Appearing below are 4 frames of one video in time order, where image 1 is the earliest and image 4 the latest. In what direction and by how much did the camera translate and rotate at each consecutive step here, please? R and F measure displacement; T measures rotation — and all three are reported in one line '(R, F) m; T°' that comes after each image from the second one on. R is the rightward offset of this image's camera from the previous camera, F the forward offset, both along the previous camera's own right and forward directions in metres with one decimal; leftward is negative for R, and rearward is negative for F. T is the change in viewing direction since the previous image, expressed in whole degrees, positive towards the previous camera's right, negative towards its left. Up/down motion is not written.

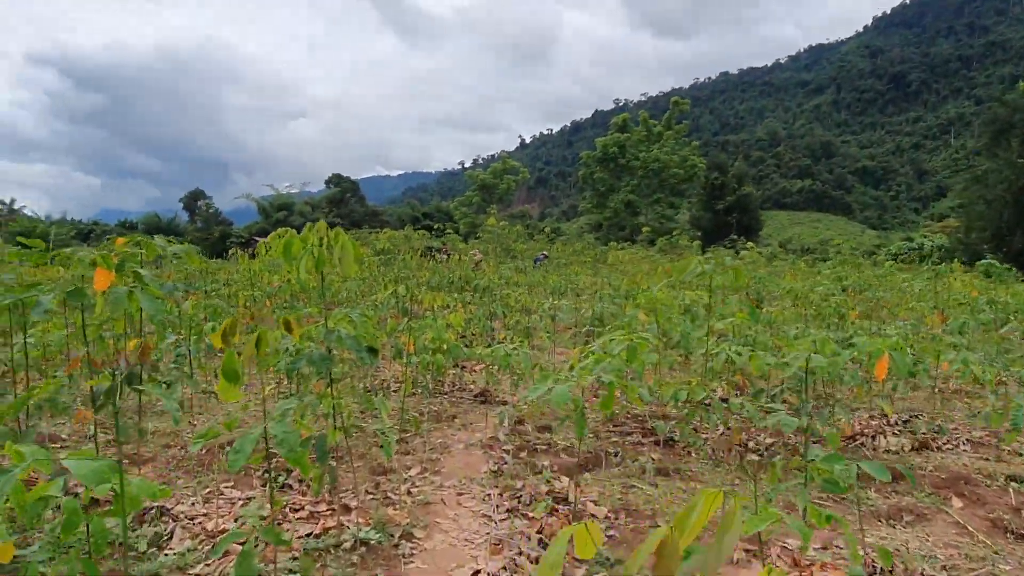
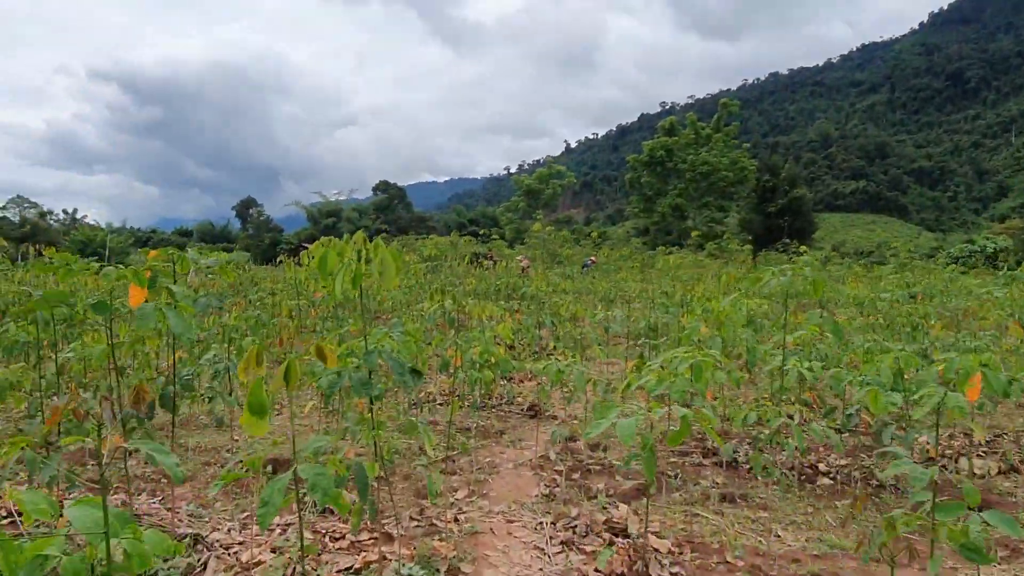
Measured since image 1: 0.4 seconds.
(0.0, +0.2) m; -4°
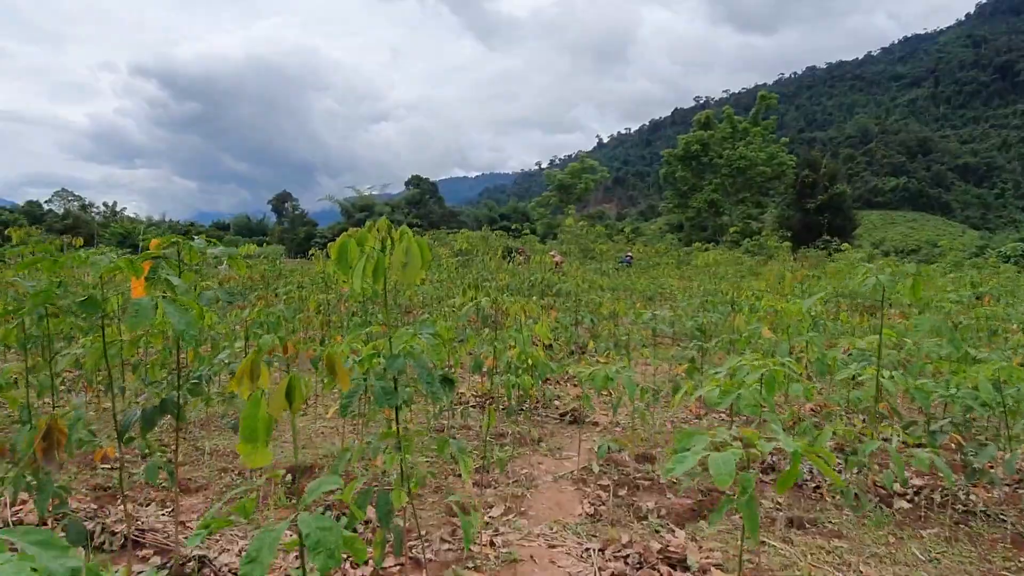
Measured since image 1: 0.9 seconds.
(0.0, +0.3) m; -2°
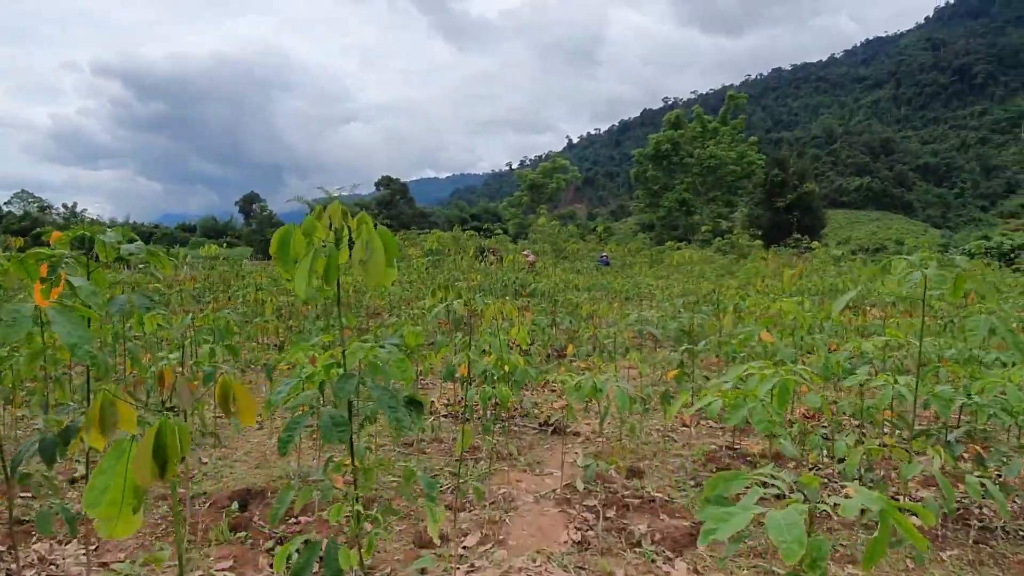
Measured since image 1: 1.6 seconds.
(0.0, +0.3) m; +2°
